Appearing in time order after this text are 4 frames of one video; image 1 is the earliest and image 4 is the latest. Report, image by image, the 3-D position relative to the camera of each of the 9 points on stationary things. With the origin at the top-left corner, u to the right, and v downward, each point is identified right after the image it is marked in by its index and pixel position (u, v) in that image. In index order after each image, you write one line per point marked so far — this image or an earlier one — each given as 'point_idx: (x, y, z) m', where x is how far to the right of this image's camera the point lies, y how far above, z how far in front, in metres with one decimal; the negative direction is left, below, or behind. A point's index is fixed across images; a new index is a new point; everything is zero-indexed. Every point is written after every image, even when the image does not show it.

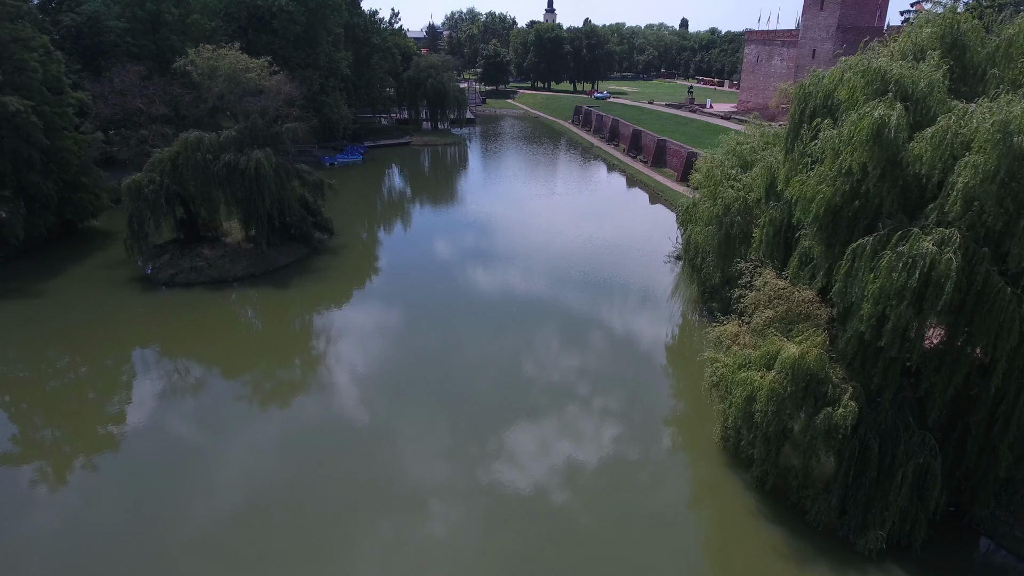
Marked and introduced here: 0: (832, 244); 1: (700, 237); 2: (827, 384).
0: (+4.6, +0.6, +9.0) m
1: (+4.6, +1.2, +15.0) m
2: (+4.4, -1.3, +8.7) m
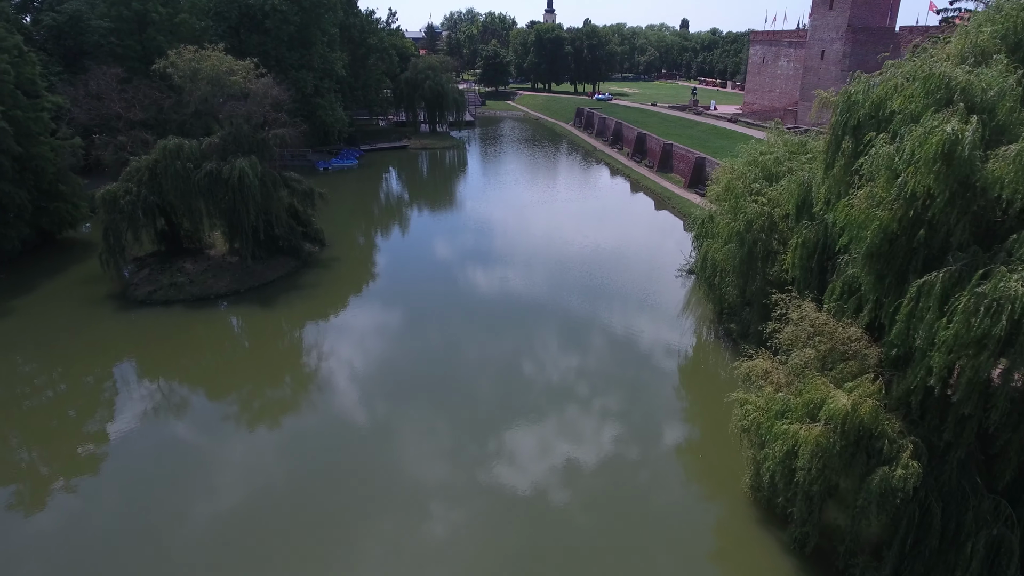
0: (+4.7, +0.1, +7.8) m
1: (+4.6, +0.7, +13.8) m
2: (+4.5, -1.8, +7.5) m
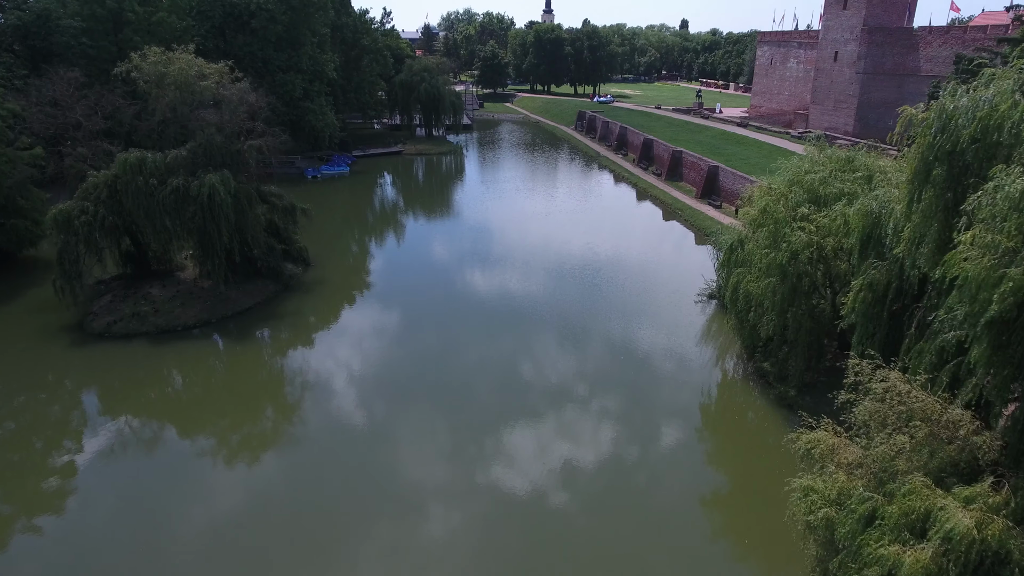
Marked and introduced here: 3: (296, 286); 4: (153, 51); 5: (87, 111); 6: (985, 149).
0: (+4.8, -0.6, +6.0) m
1: (+4.7, -0.1, +12.0) m
2: (+4.6, -2.6, +5.7) m
3: (-6.7, +0.1, +19.2) m
4: (-10.2, +6.7, +17.5) m
5: (-12.7, +5.3, +18.6) m
6: (+5.2, +1.6, +6.7) m
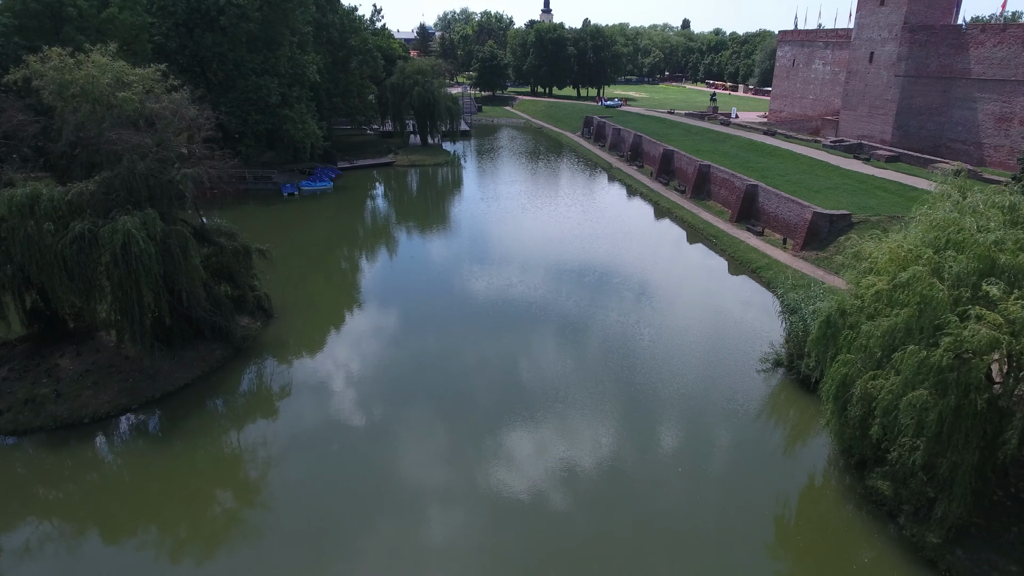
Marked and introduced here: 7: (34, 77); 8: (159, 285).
0: (+5.1, -2.0, +2.3) m
1: (+5.0, -1.5, +8.3) m
2: (+4.9, -4.0, +2.0) m
3: (-6.4, -1.4, +15.4) m
4: (-9.9, +5.2, +13.8) m
5: (-12.4, +3.8, +14.8) m
6: (+5.5, +0.1, +3.0) m
7: (-10.8, +4.9, +14.2) m
8: (-7.1, +0.1, +12.6) m
